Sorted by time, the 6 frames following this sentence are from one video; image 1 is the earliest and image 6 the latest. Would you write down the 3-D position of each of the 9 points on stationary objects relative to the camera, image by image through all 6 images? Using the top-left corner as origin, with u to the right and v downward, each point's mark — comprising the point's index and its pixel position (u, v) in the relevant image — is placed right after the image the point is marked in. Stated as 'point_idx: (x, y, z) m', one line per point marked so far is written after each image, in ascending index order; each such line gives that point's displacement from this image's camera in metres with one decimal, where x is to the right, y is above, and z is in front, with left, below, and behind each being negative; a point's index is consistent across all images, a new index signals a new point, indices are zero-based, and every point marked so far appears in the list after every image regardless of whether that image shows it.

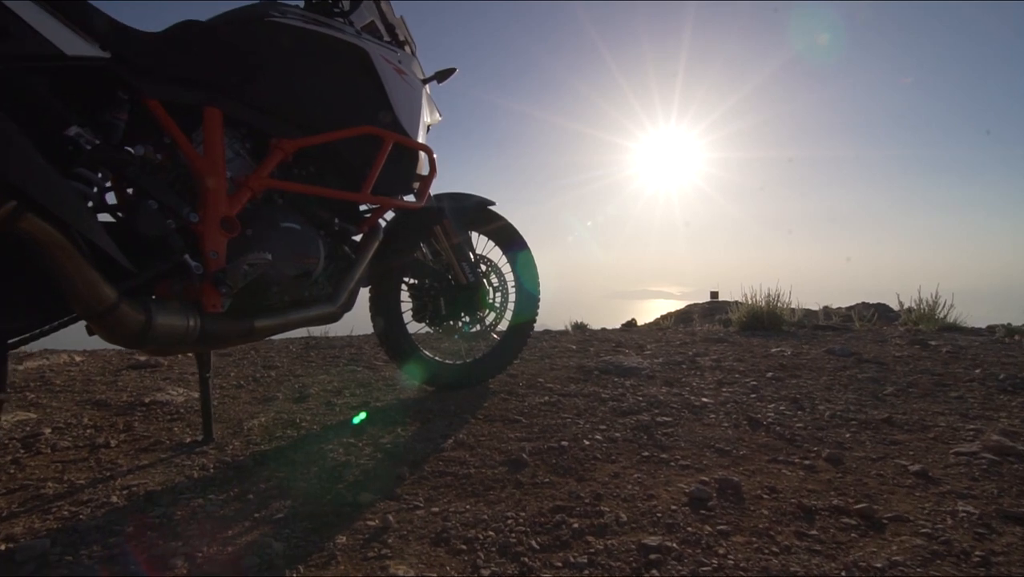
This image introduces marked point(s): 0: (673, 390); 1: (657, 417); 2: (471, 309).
0: (+1.2, -0.8, +3.8) m
1: (+0.9, -0.8, +3.1) m
2: (-0.3, -0.2, +4.0) m
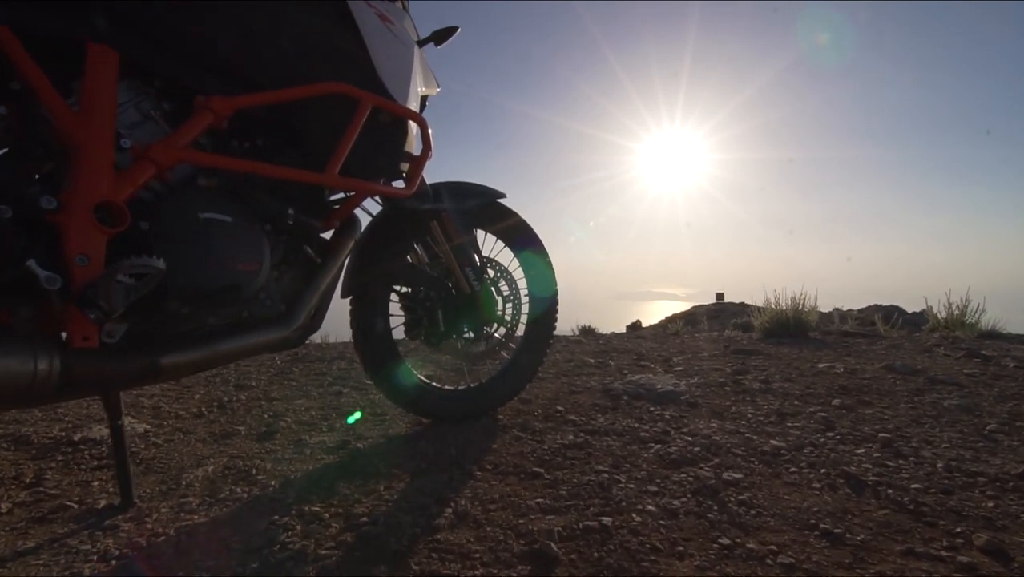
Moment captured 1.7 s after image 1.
0: (+1.3, -0.8, +3.1) m
1: (+1.0, -0.8, +2.4) m
2: (-0.2, -0.2, +3.3) m
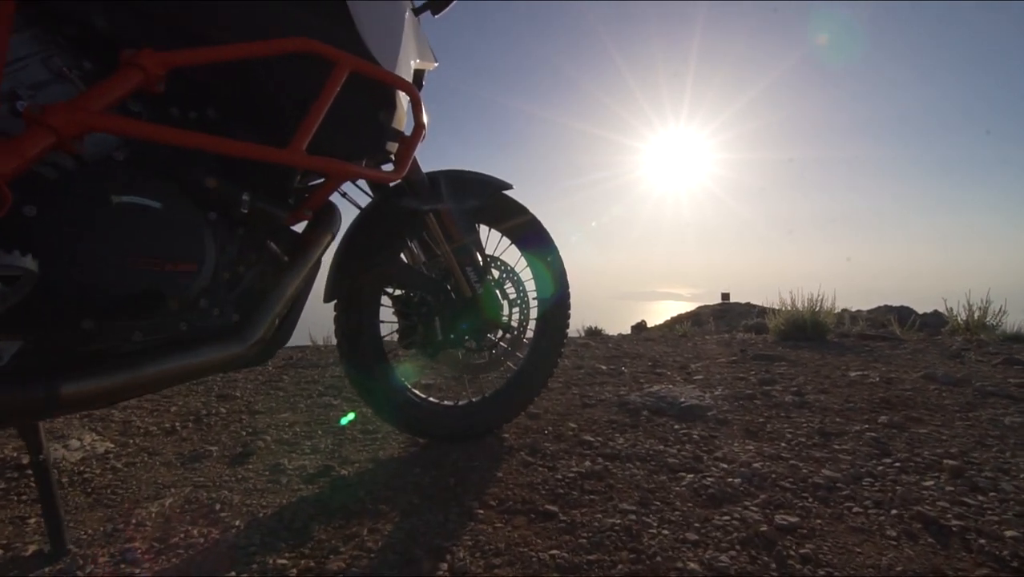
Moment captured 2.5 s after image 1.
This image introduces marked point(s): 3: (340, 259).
0: (+1.3, -0.8, +2.7) m
1: (+1.0, -0.9, +2.0) m
2: (-0.2, -0.2, +2.9) m
3: (-0.9, +0.1, +2.6) m
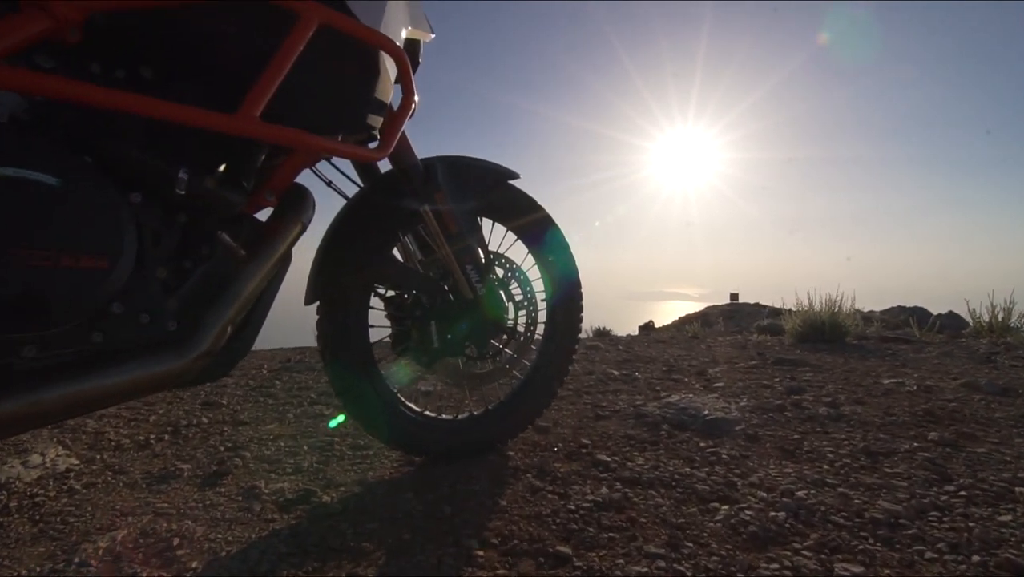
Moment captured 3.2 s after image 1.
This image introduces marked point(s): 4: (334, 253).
0: (+1.3, -0.8, +2.4) m
1: (+1.0, -0.9, +1.7) m
2: (-0.2, -0.2, +2.6) m
3: (-0.8, +0.1, +2.3) m
4: (-0.8, +0.2, +2.3) m
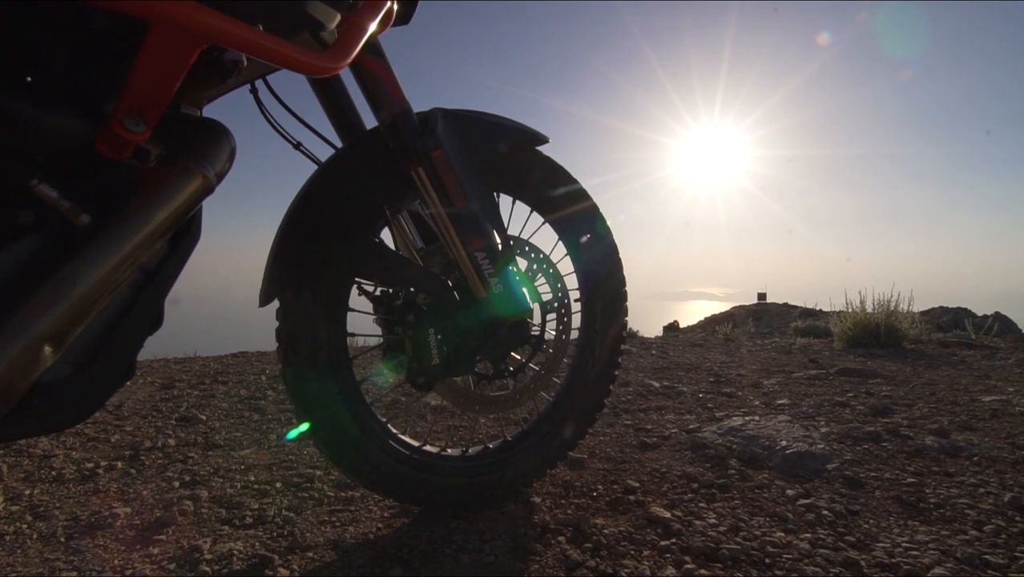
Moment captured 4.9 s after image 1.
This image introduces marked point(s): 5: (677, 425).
0: (+1.4, -0.8, +1.7) m
1: (+1.1, -0.8, +1.0) m
2: (-0.1, -0.2, +2.0) m
3: (-0.7, +0.2, +1.7) m
4: (-0.7, +0.2, +1.7) m
5: (+1.0, -0.8, +3.0) m
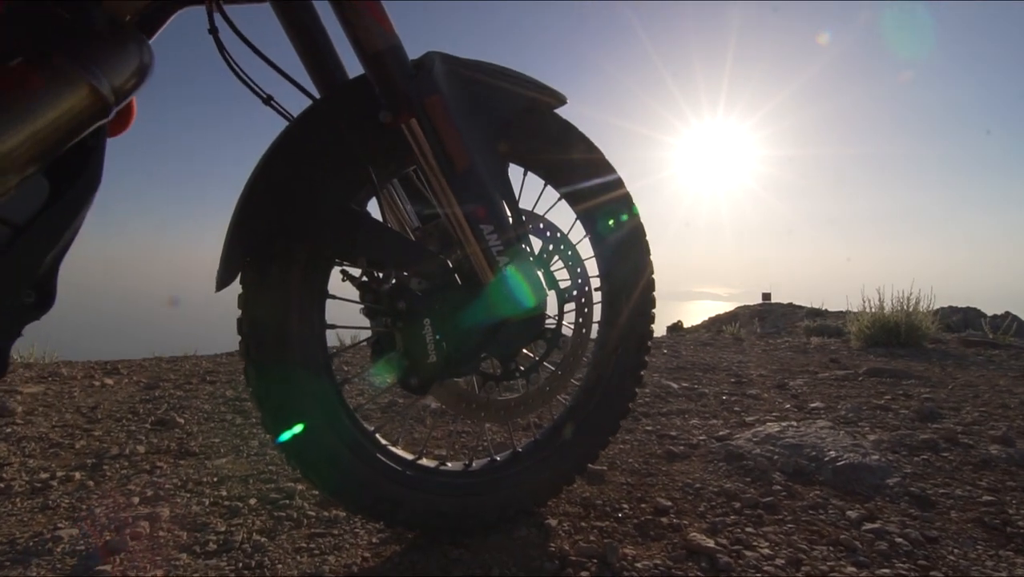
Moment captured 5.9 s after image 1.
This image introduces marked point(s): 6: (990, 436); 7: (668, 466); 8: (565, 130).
0: (+1.5, -0.8, +1.4) m
1: (+1.1, -0.8, +0.7) m
2: (0.0, -0.2, +1.7) m
3: (-0.7, +0.2, +1.4) m
4: (-0.7, +0.2, +1.4) m
5: (+1.0, -0.7, +2.7) m
6: (+2.4, -0.7, +2.6) m
7: (+0.7, -0.8, +2.2) m
8: (+0.2, +0.6, +1.8) m
